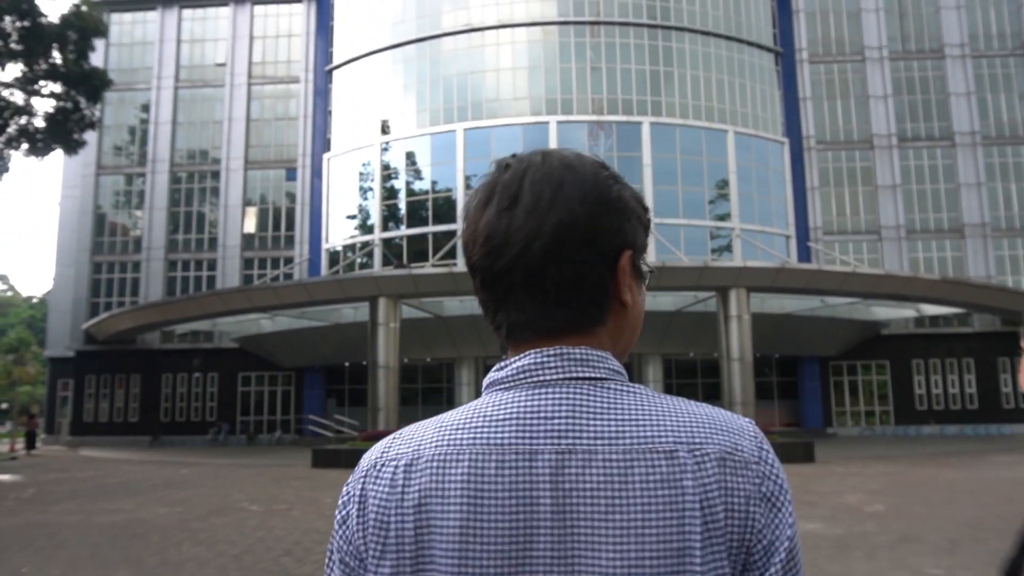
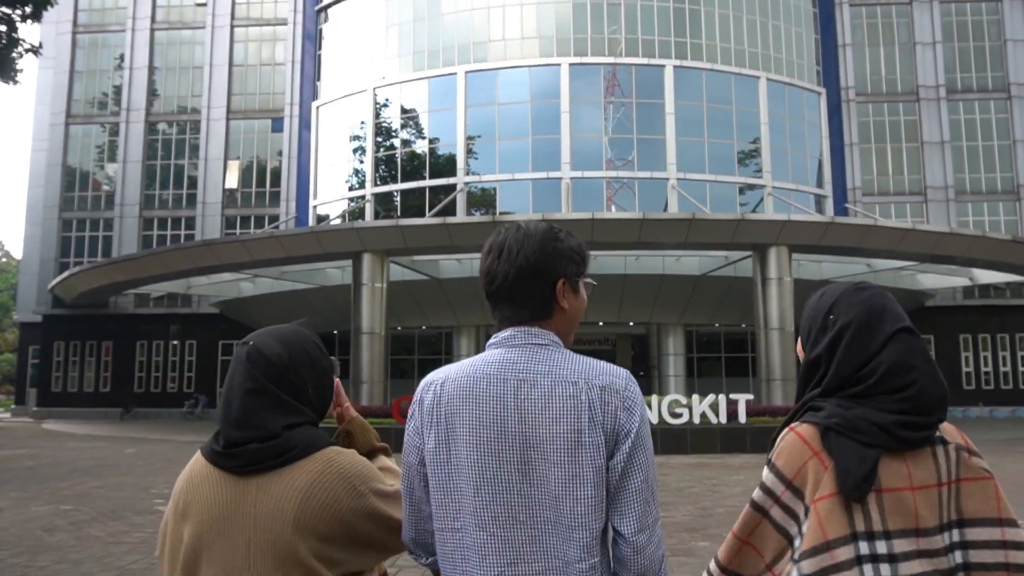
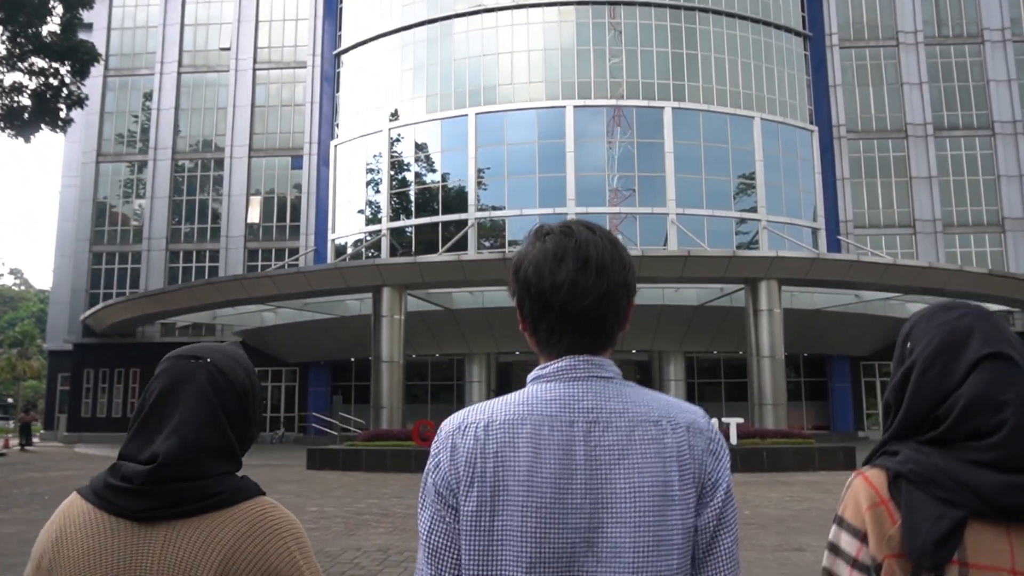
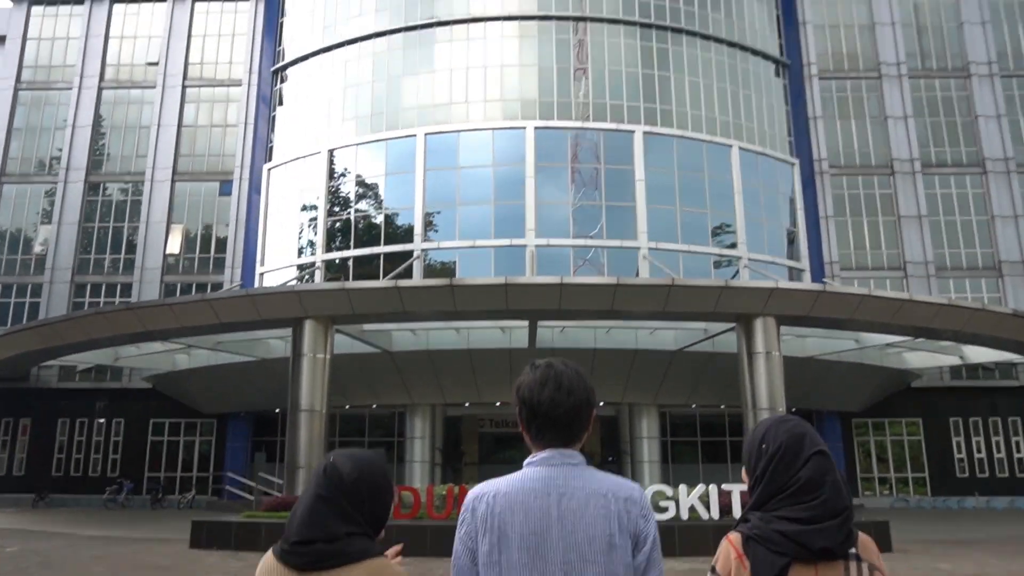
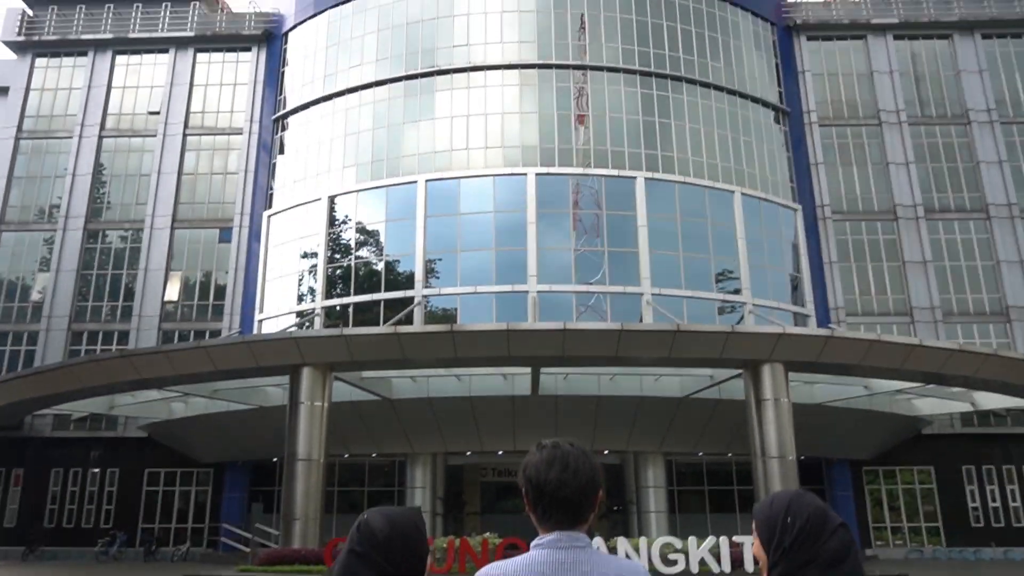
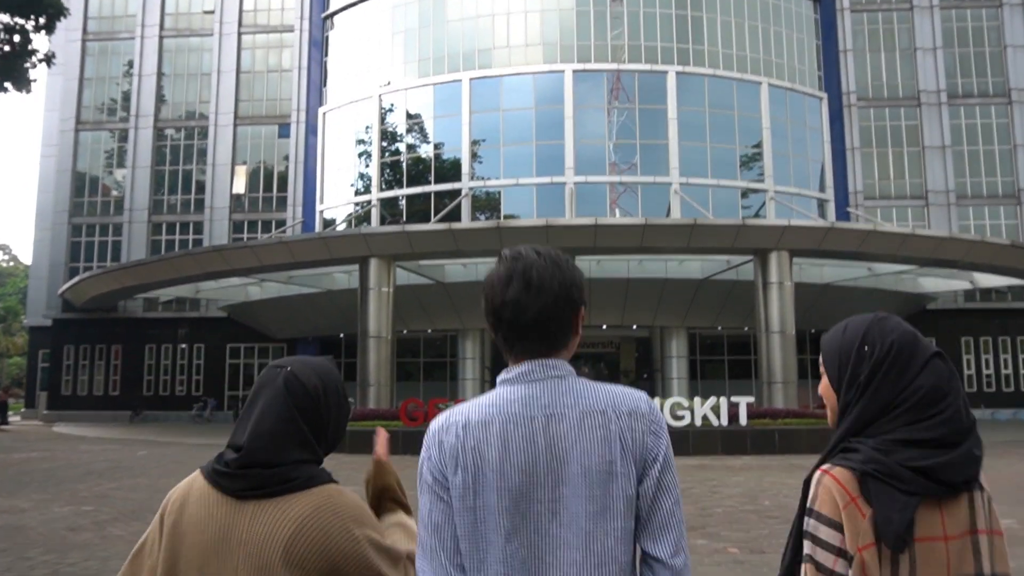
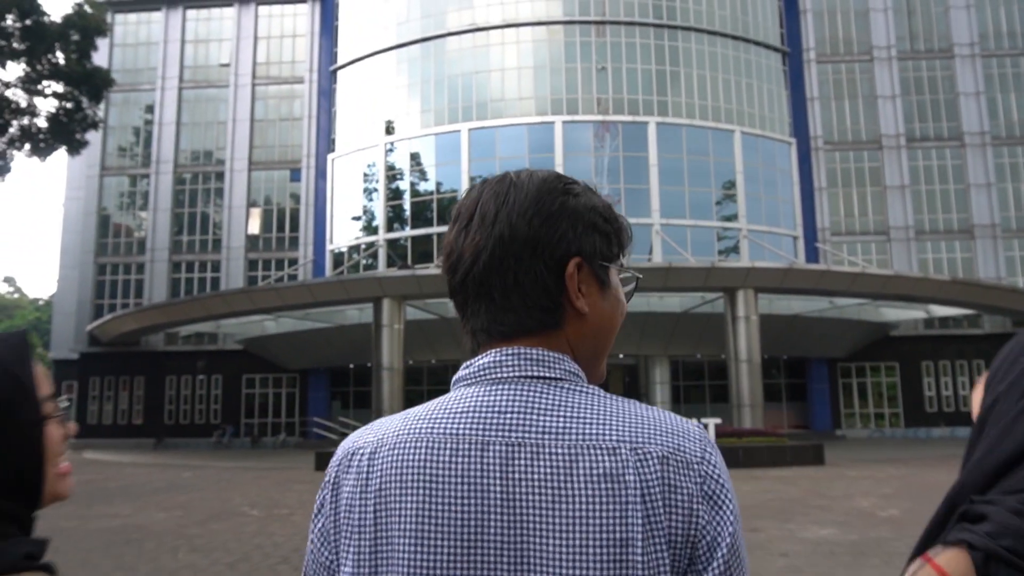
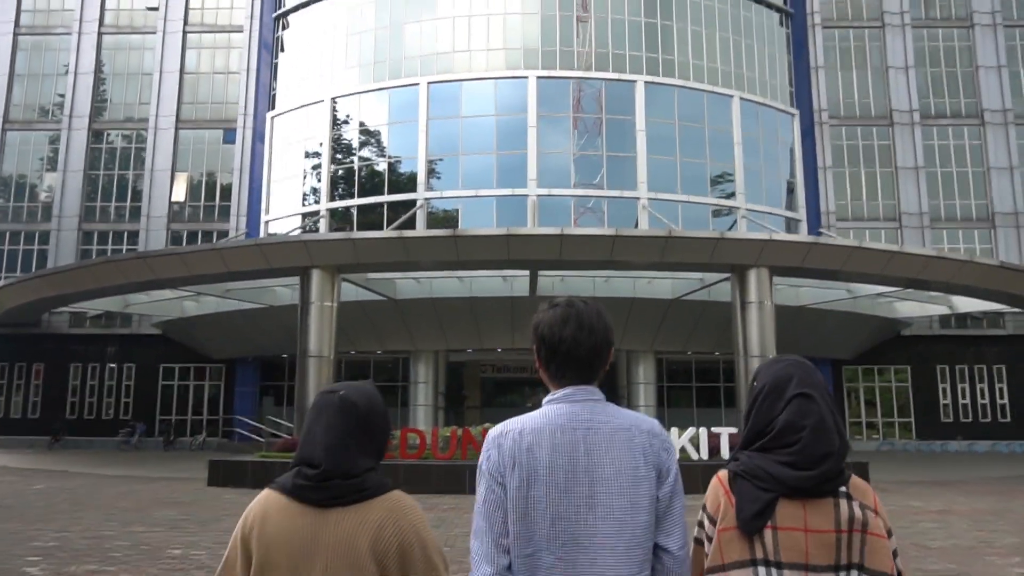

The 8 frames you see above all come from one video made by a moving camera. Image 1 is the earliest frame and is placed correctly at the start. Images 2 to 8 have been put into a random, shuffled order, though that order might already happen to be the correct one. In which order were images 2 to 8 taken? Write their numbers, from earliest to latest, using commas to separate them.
7, 3, 6, 2, 8, 4, 5
